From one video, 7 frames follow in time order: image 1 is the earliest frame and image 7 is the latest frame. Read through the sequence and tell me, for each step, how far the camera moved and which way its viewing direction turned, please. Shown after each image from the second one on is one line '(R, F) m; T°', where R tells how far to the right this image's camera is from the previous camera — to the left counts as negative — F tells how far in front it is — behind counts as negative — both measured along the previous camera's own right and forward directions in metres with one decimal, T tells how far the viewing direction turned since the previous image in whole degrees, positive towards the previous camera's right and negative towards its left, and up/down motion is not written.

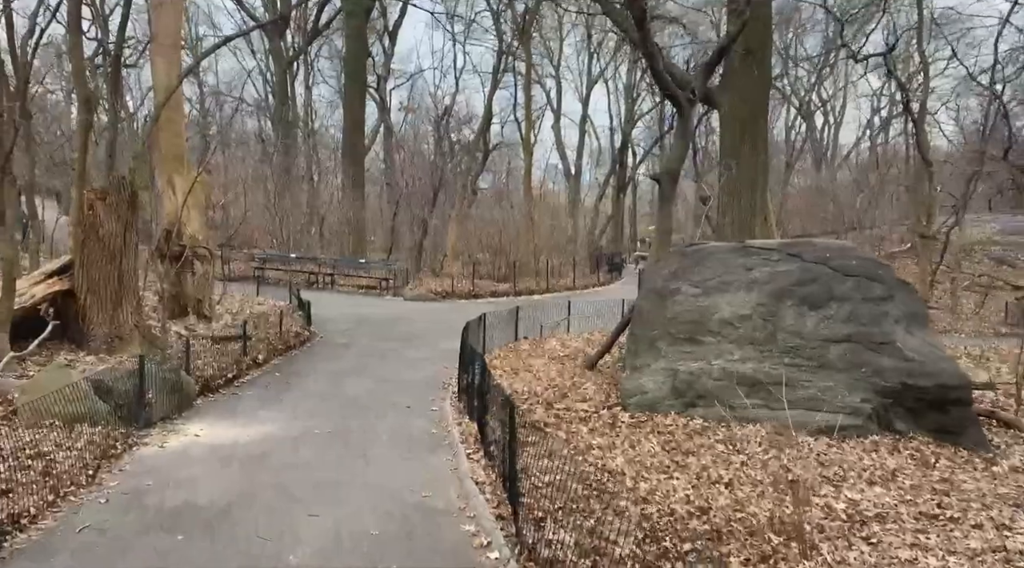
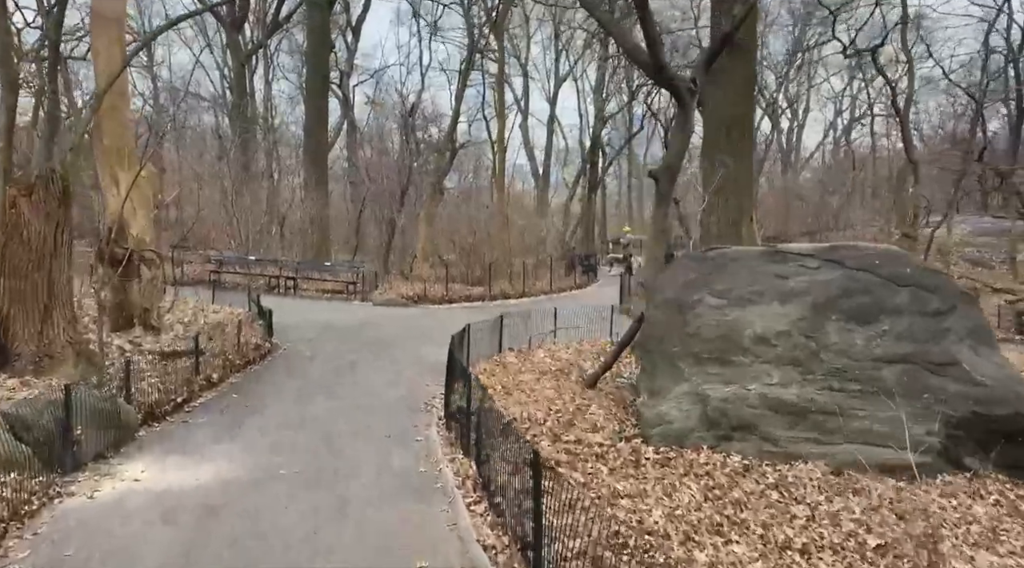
(-0.3, +1.0) m; +3°
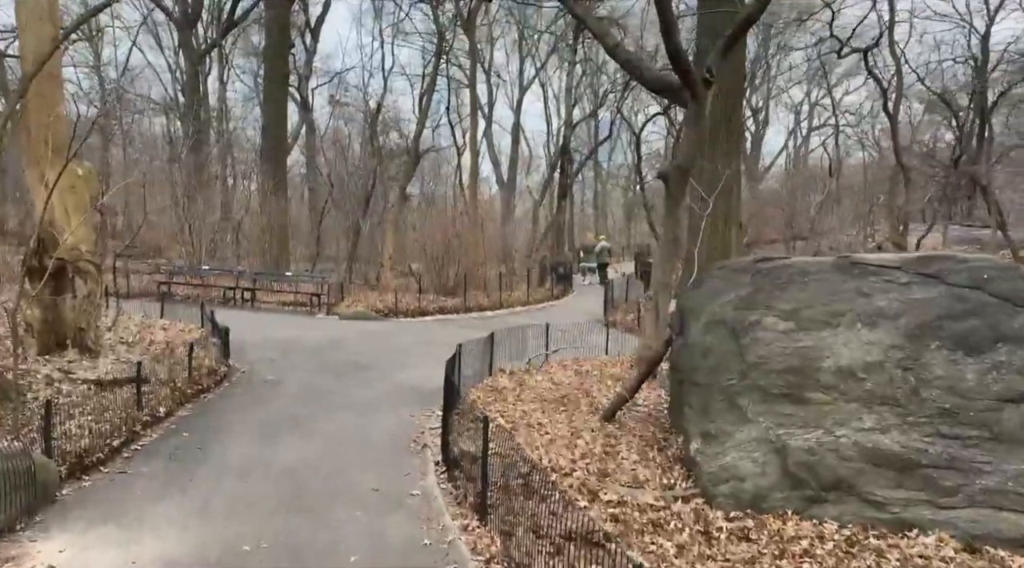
(-0.4, +1.2) m; +3°
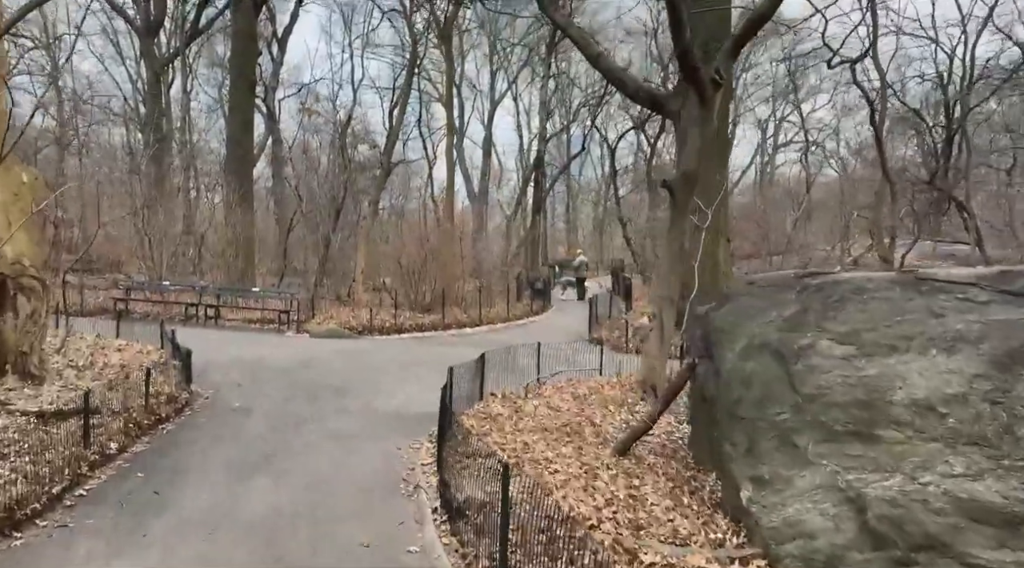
(-0.3, +0.8) m; +2°
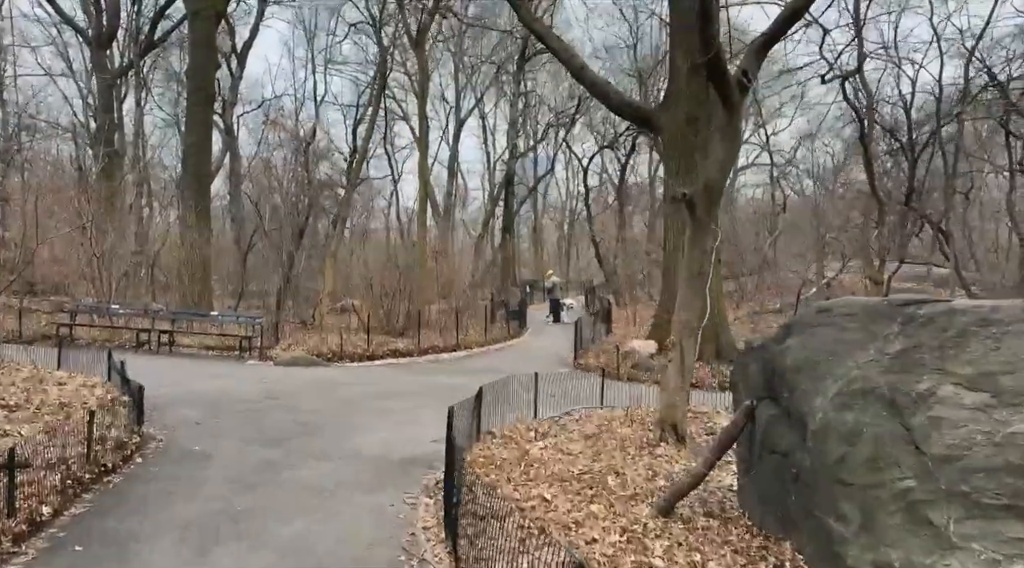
(-0.4, +1.0) m; +3°
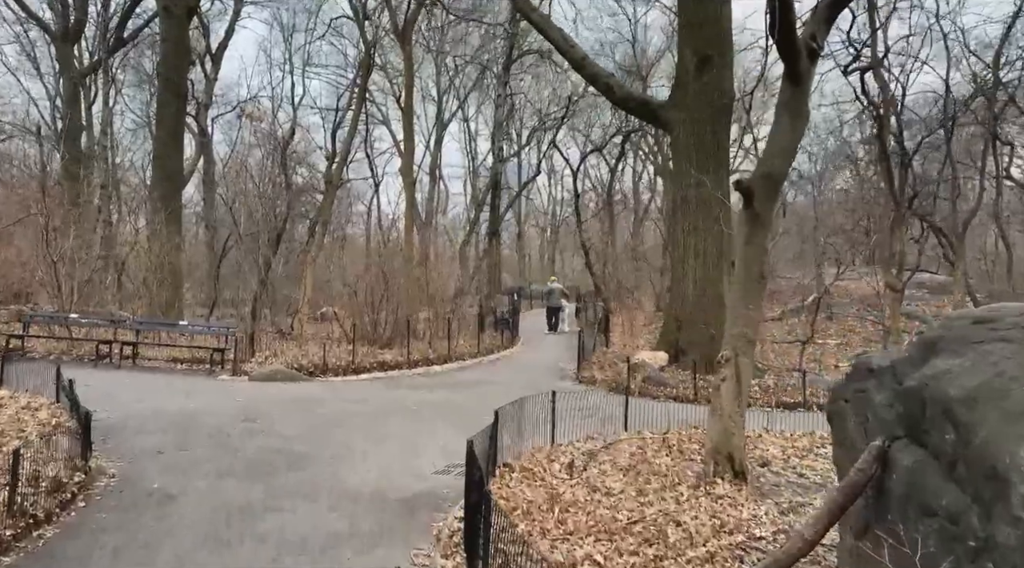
(-0.4, +1.3) m; +2°
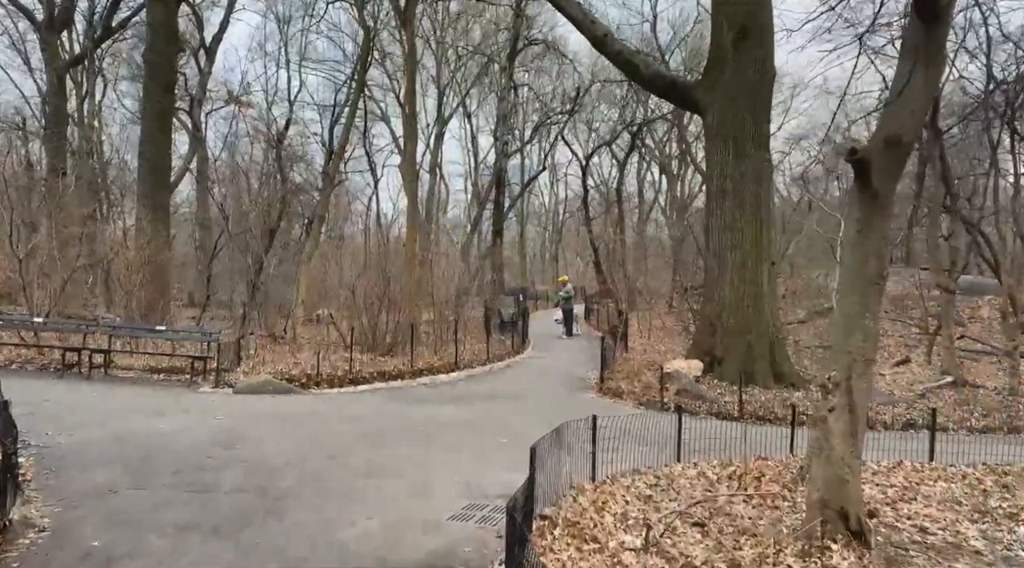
(-0.3, +1.6) m; 0°
